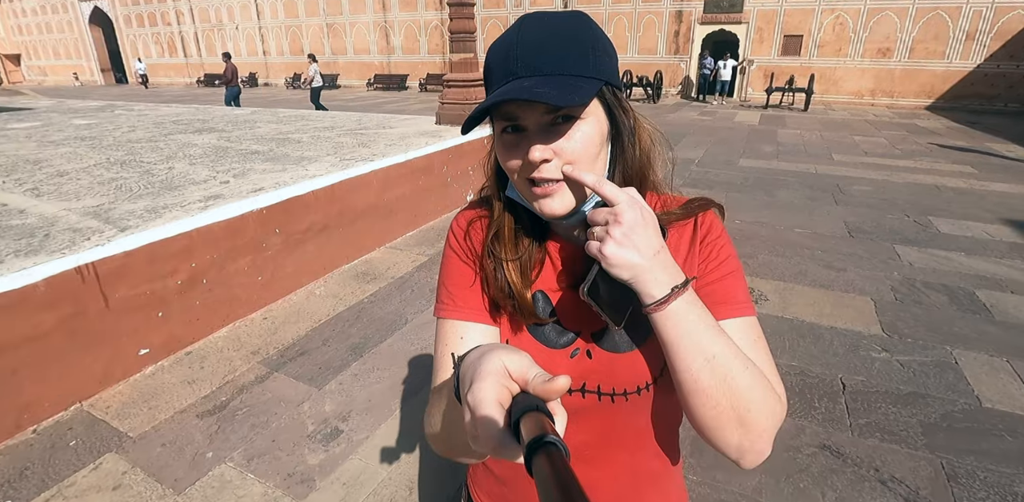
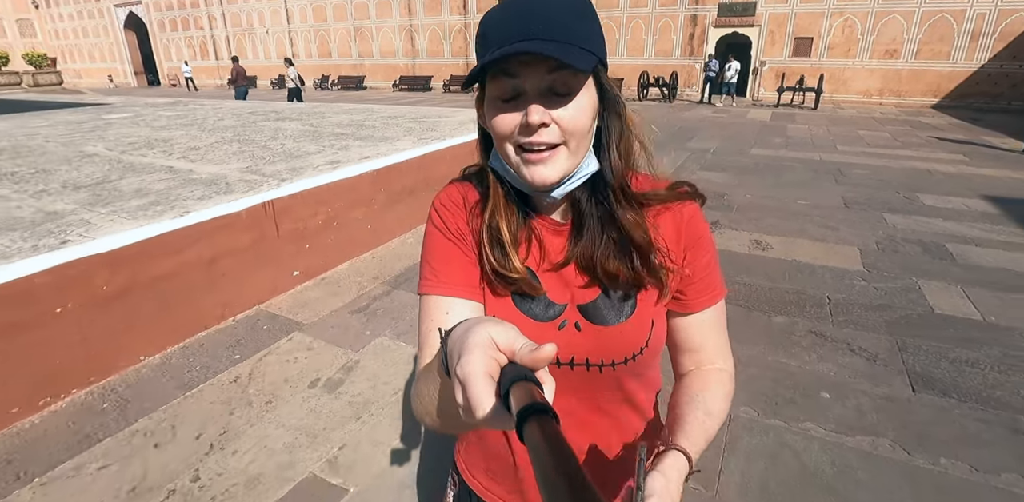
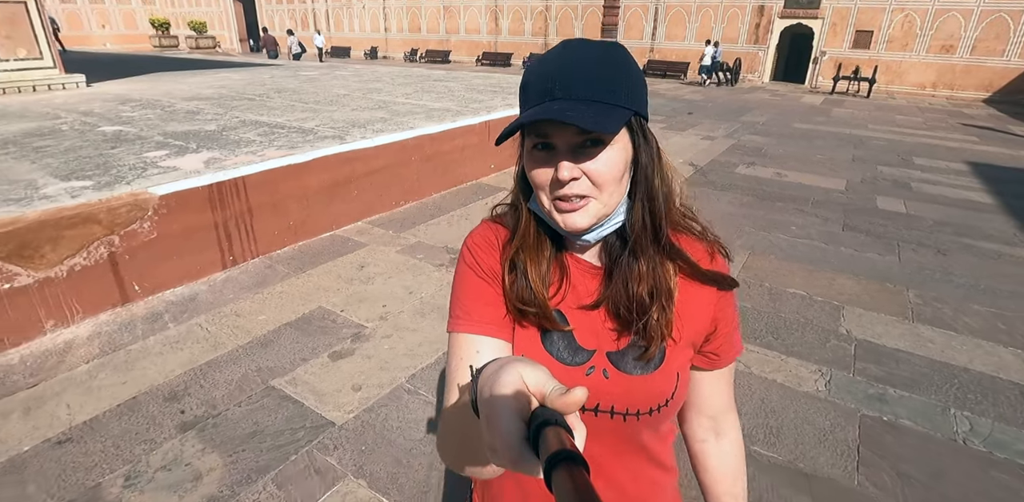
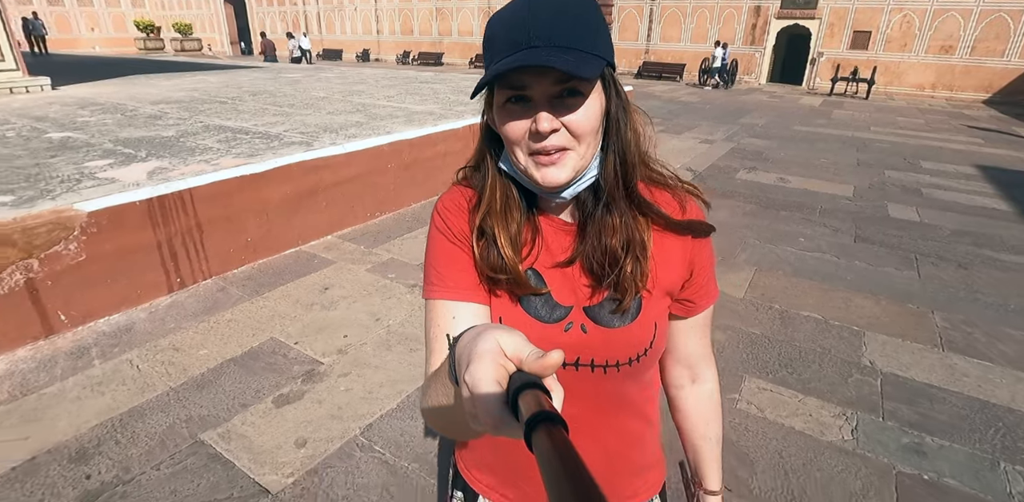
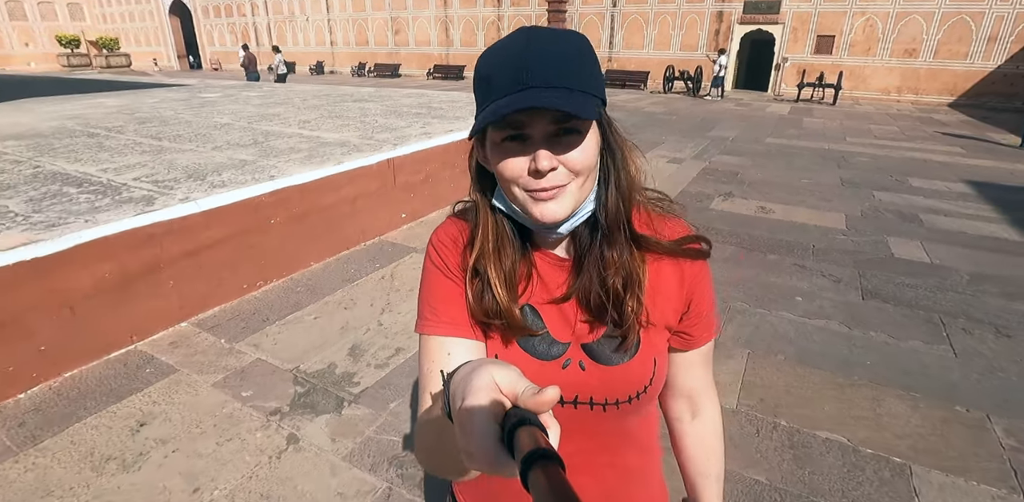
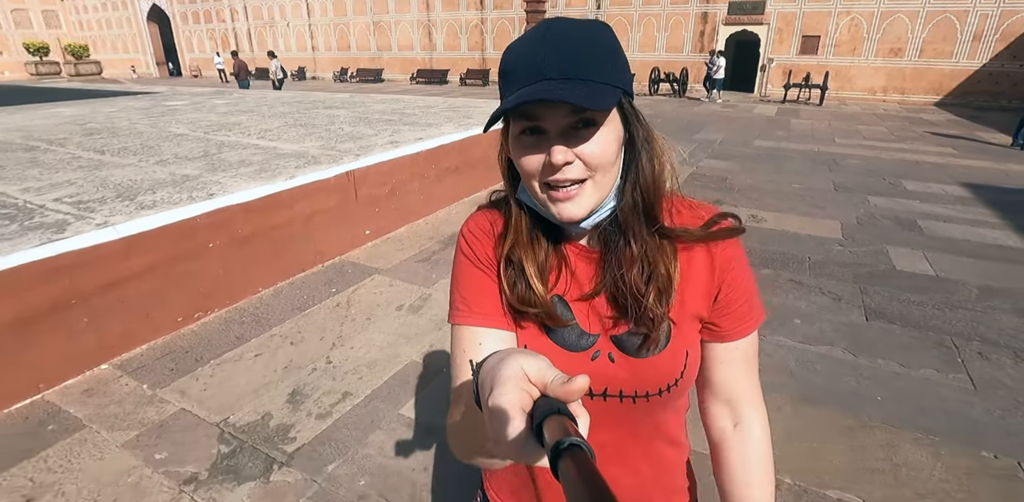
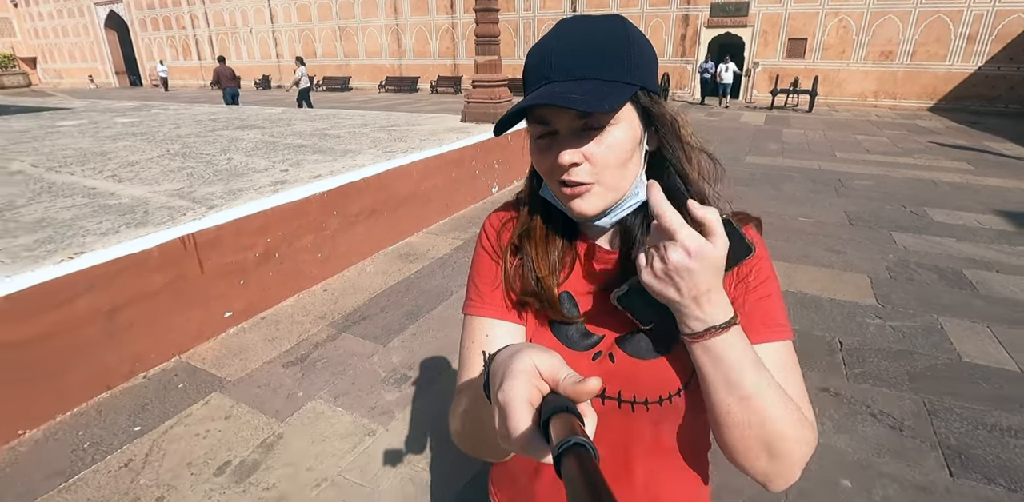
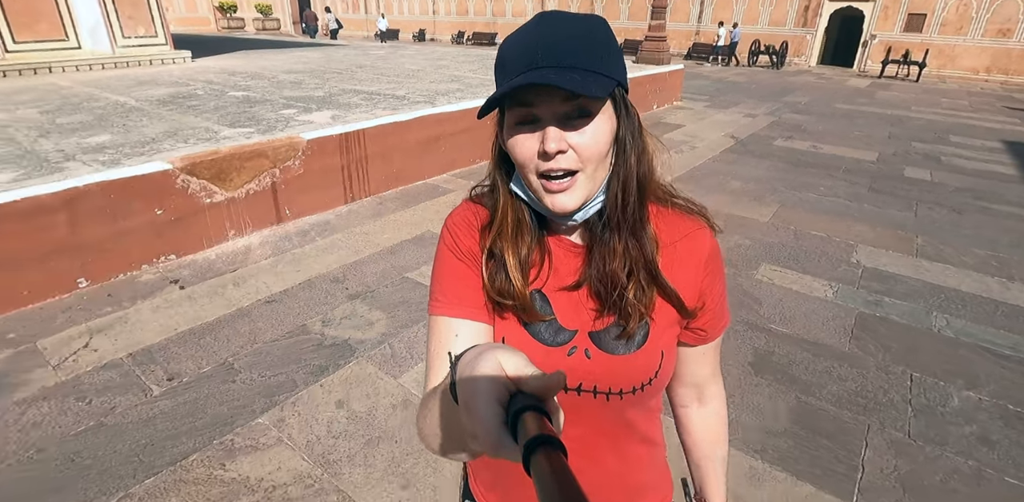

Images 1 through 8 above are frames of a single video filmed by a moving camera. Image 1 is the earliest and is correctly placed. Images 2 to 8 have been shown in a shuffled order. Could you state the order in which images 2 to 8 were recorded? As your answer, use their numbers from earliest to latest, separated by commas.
7, 2, 6, 5, 4, 3, 8
